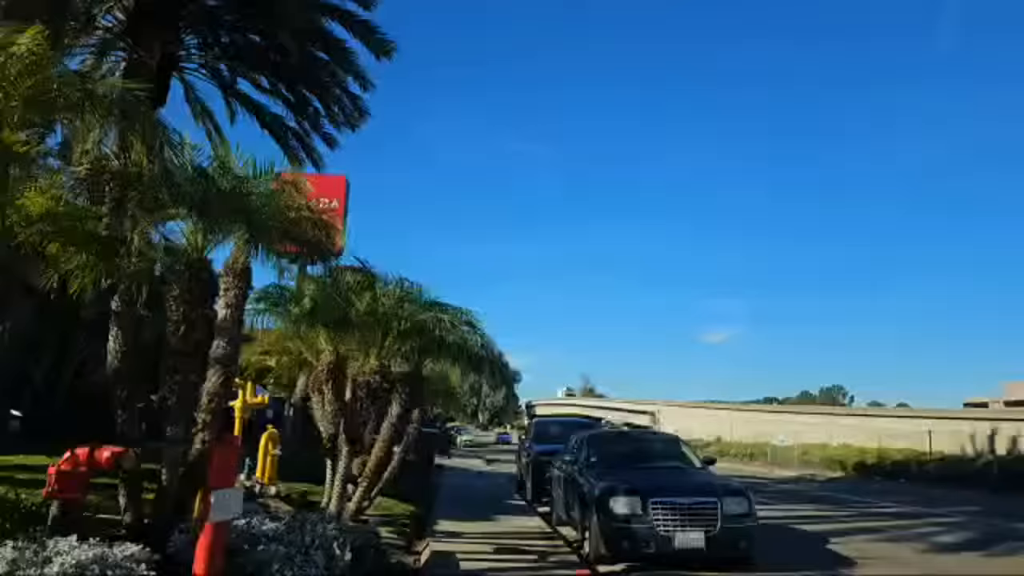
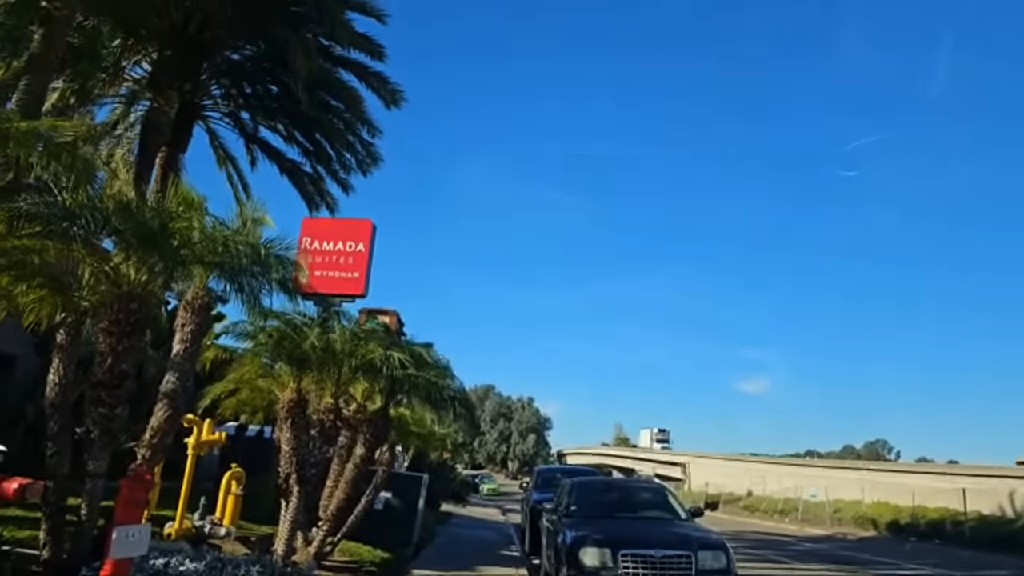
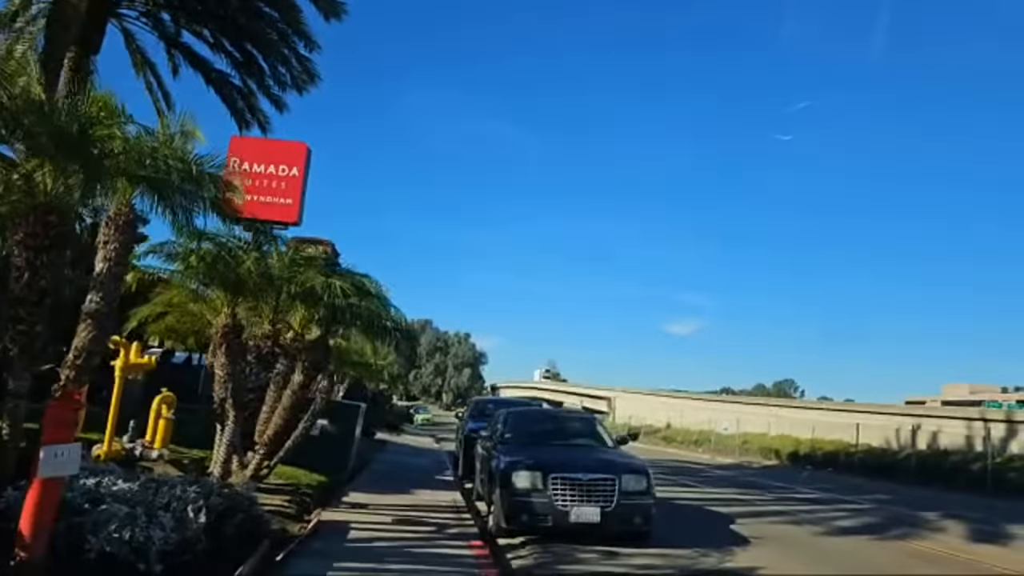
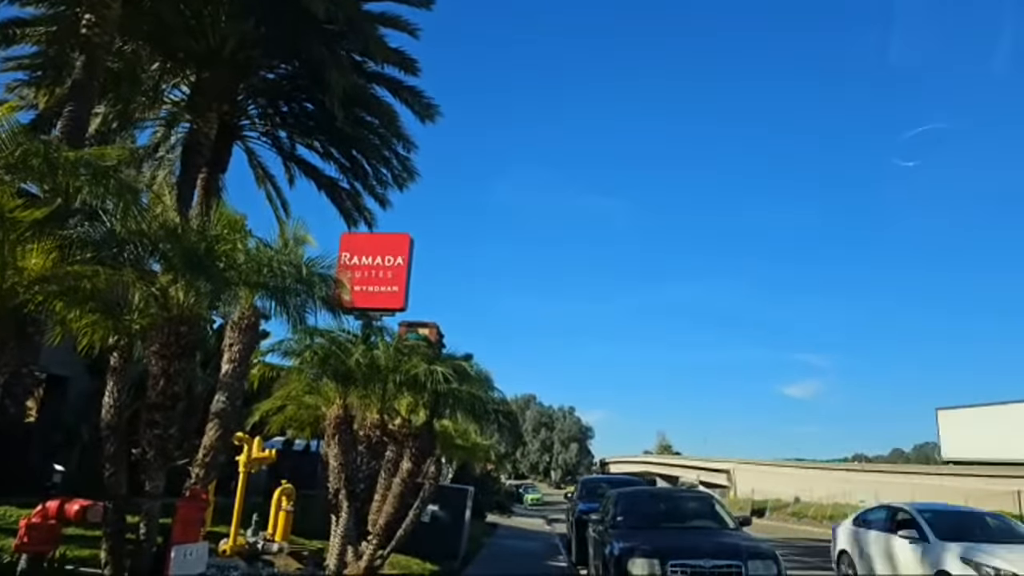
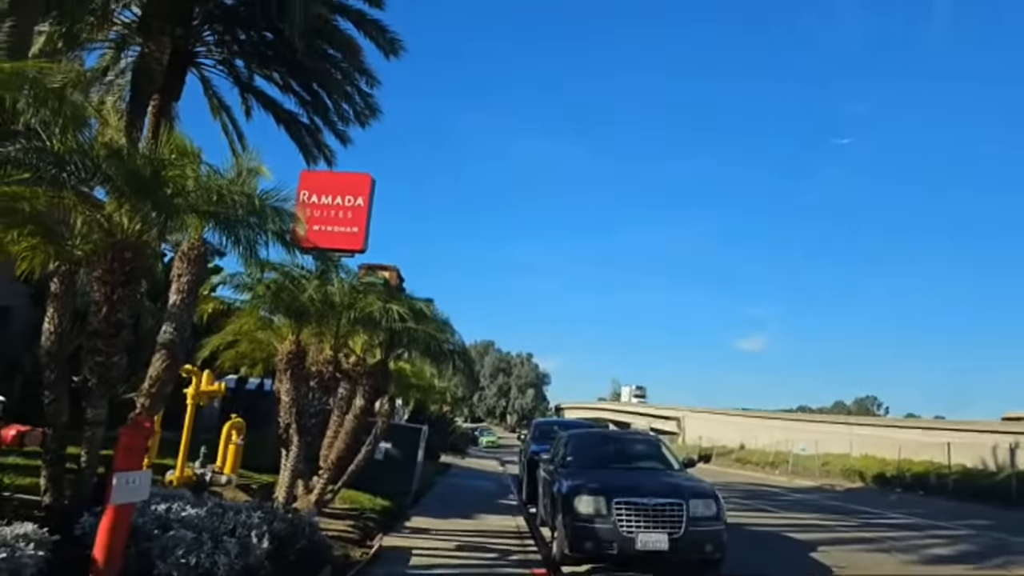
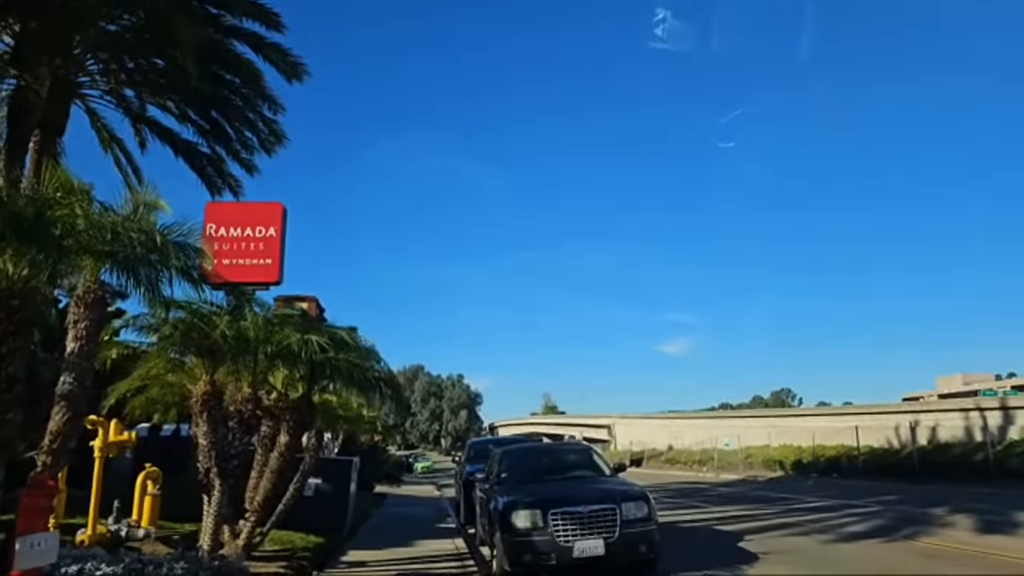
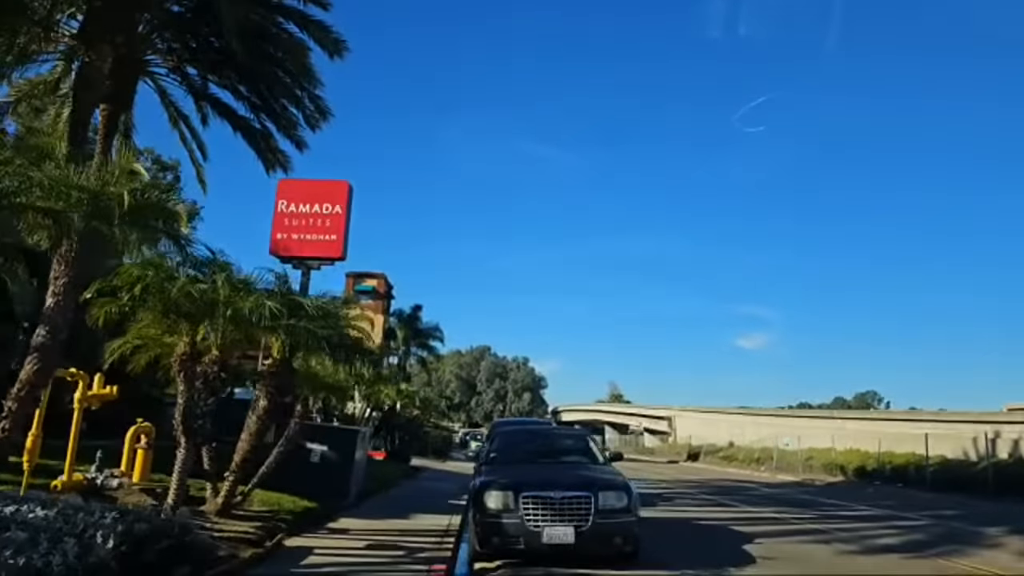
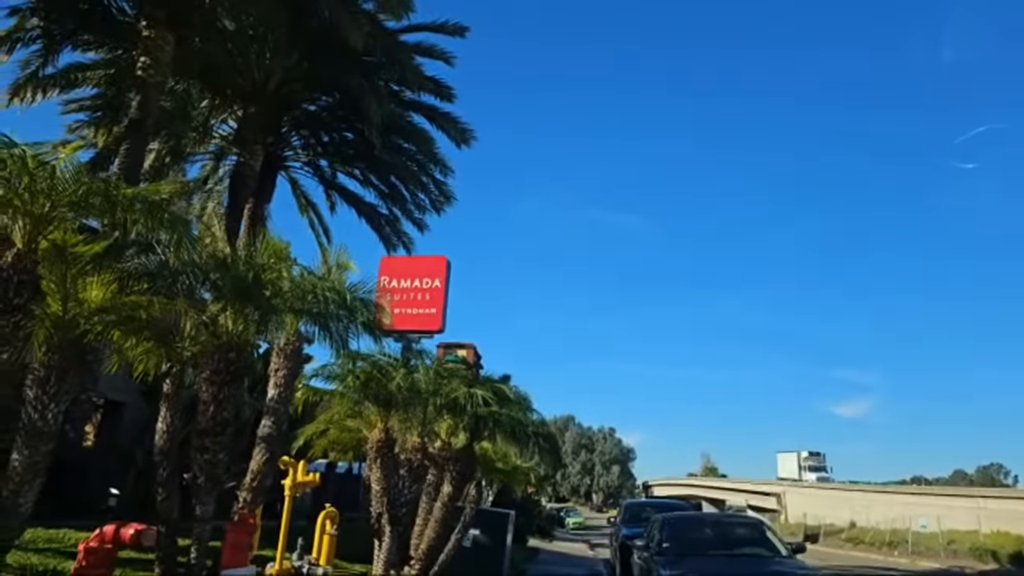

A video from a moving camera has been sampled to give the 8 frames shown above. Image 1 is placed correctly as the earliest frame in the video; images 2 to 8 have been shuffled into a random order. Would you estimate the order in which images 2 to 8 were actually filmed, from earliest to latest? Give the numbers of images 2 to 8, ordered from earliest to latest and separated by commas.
3, 5, 2, 8, 4, 6, 7
